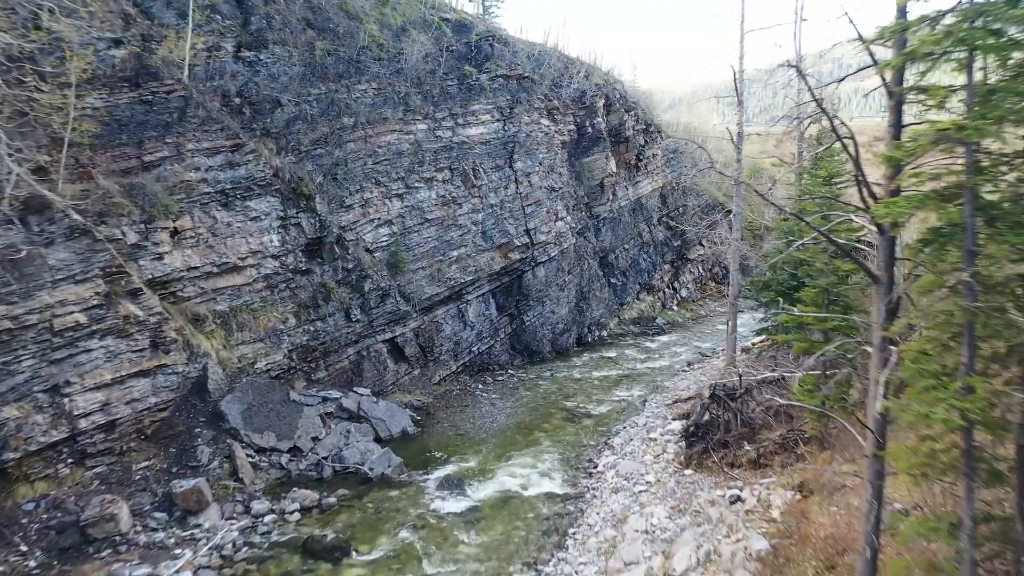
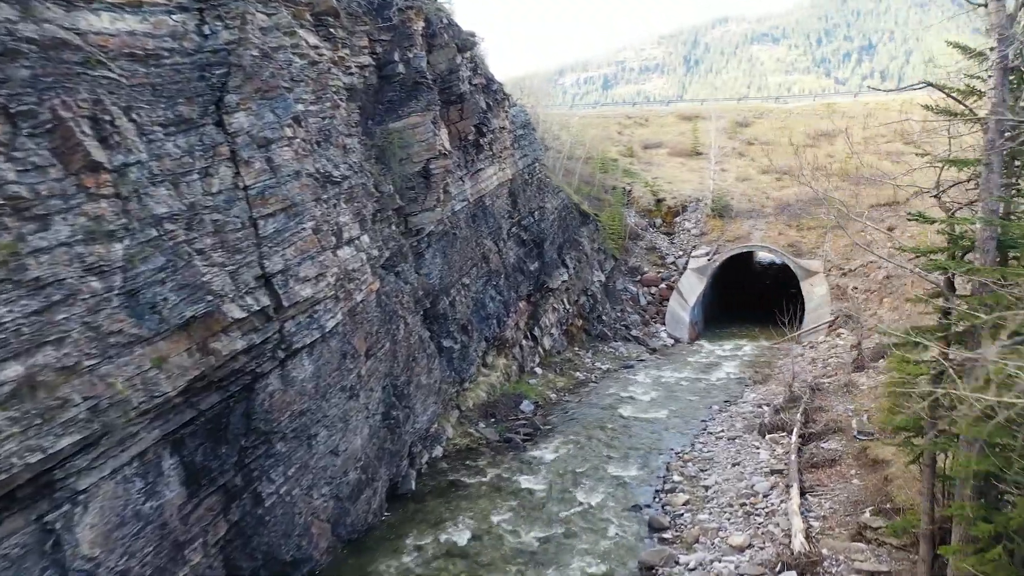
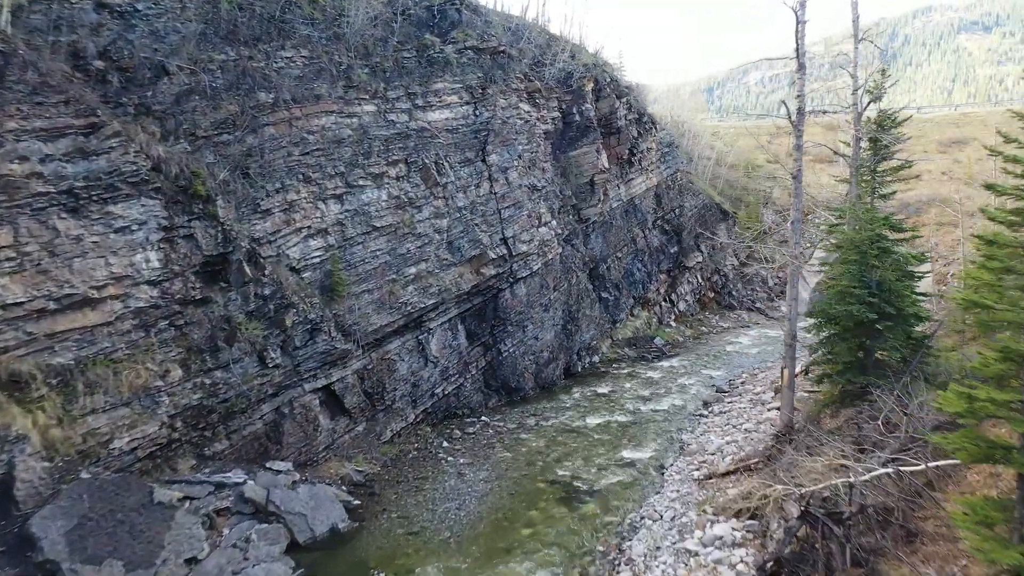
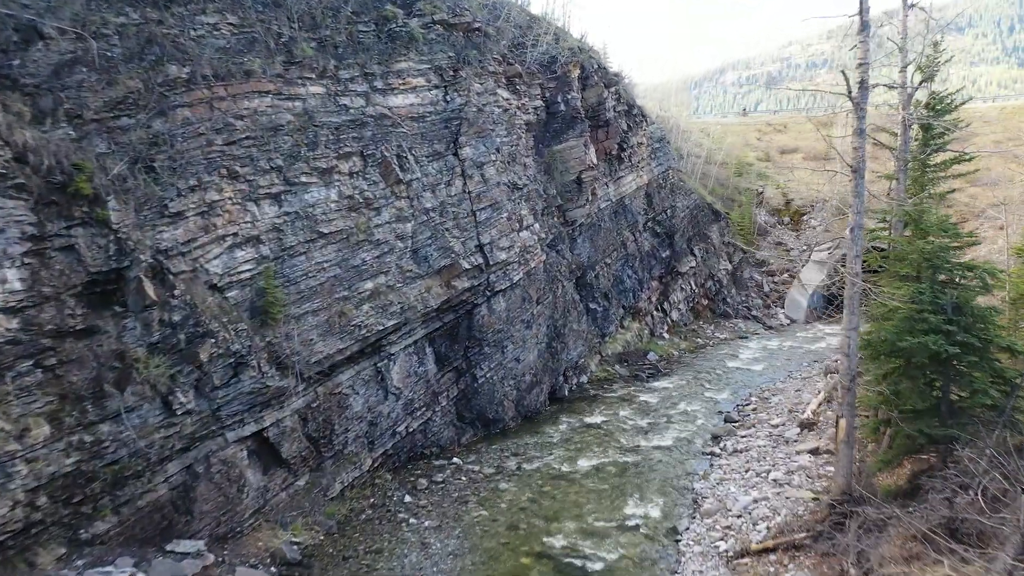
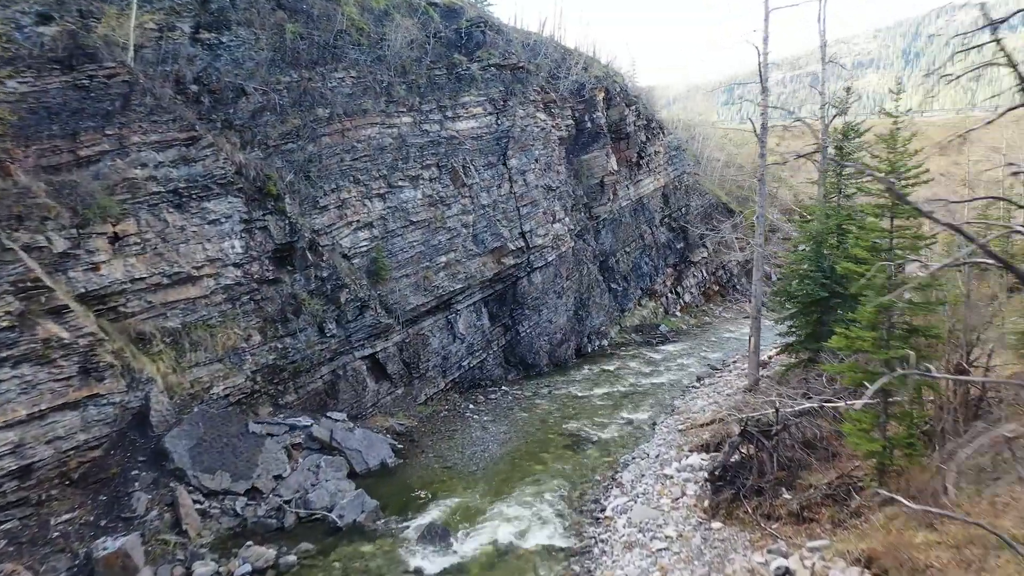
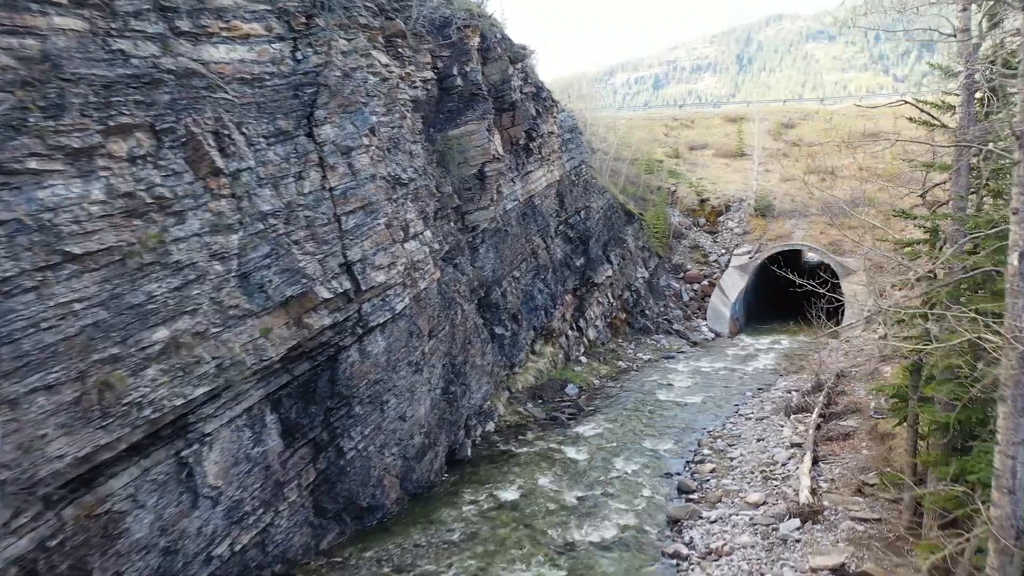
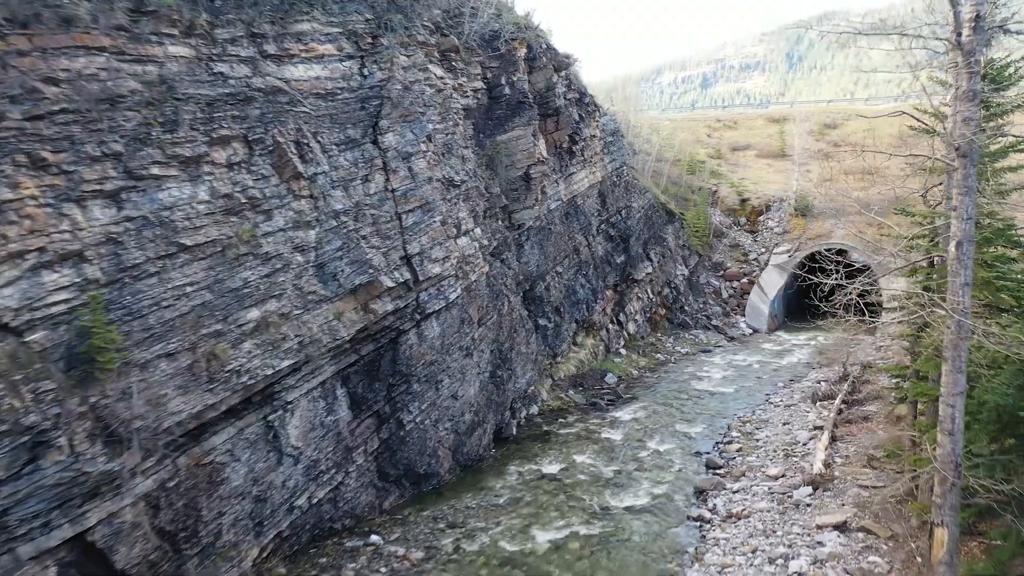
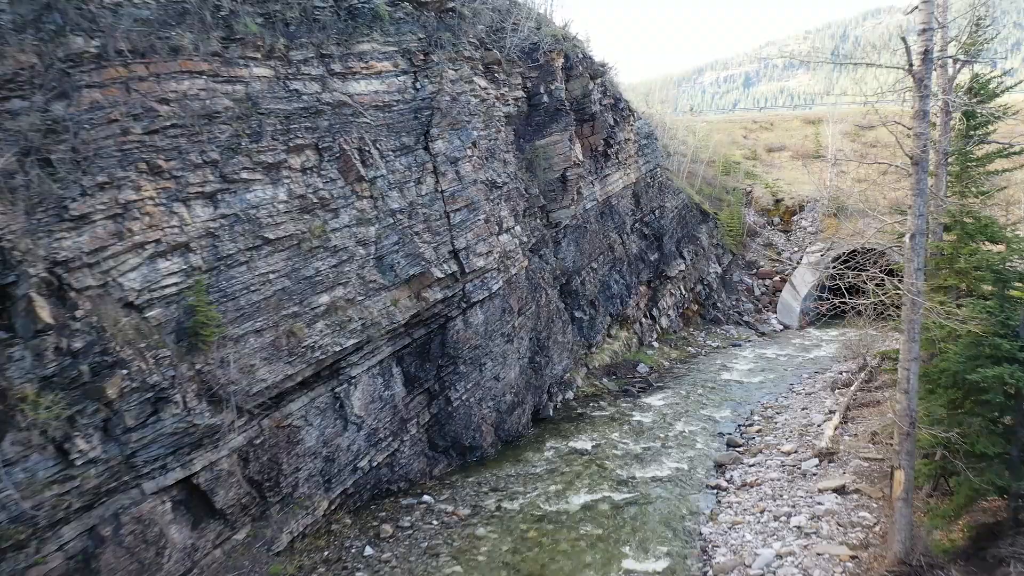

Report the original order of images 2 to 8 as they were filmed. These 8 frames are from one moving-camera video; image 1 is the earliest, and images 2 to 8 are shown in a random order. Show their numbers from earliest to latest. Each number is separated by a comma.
5, 3, 4, 8, 7, 6, 2
